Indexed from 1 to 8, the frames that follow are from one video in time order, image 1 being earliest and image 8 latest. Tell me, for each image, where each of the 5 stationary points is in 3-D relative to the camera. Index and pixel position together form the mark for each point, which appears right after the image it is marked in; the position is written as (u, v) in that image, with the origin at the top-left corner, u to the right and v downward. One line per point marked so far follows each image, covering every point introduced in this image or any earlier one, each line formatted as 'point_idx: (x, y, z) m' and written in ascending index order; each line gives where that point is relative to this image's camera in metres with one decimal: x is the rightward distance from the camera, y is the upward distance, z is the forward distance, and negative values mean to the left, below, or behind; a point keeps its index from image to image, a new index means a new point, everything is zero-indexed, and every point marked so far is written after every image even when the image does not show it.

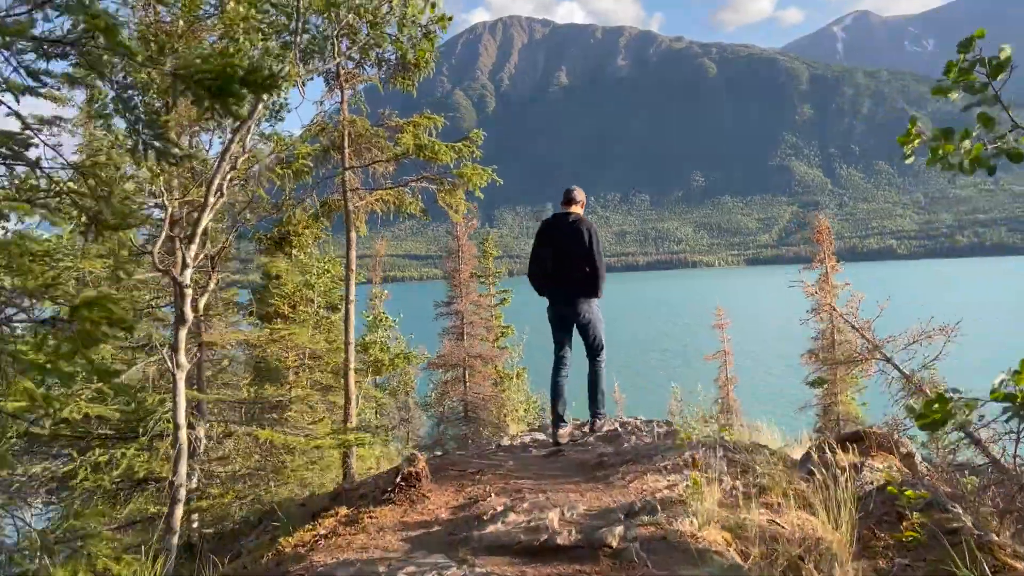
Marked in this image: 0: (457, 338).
0: (-1.3, -1.1, +19.5) m
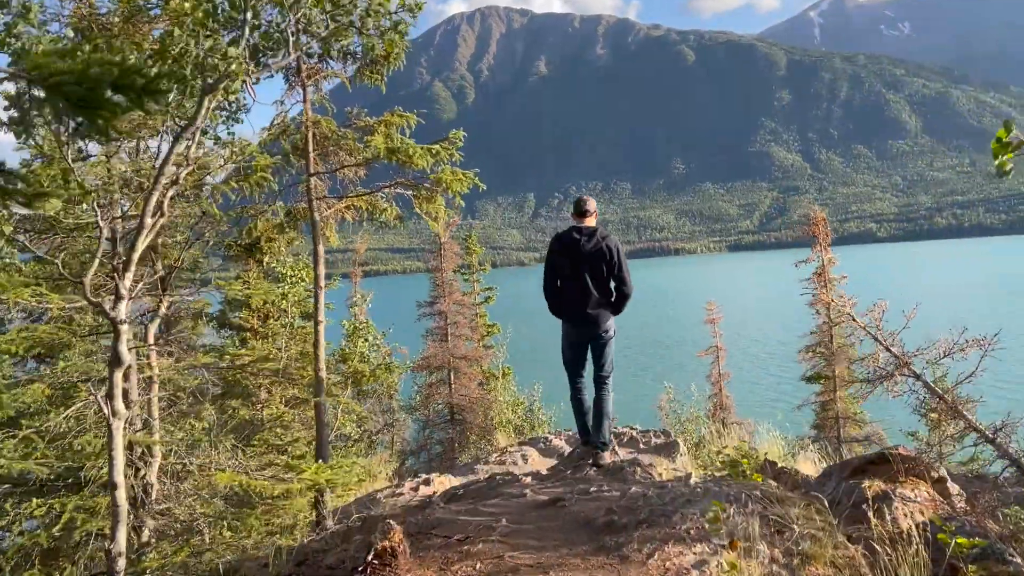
0: (-1.6, -1.1, +18.9) m
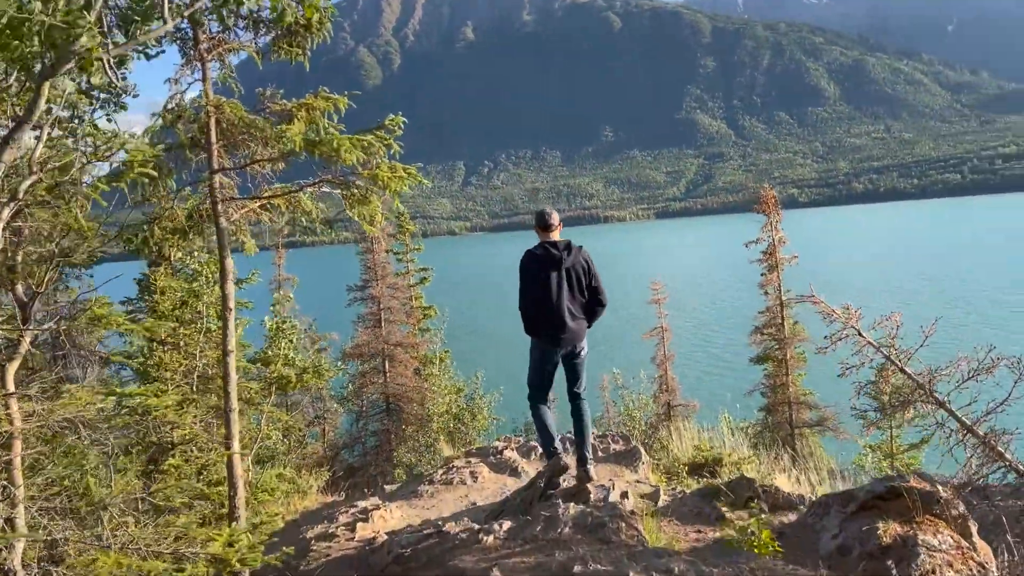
0: (-2.9, -0.8, +17.8) m
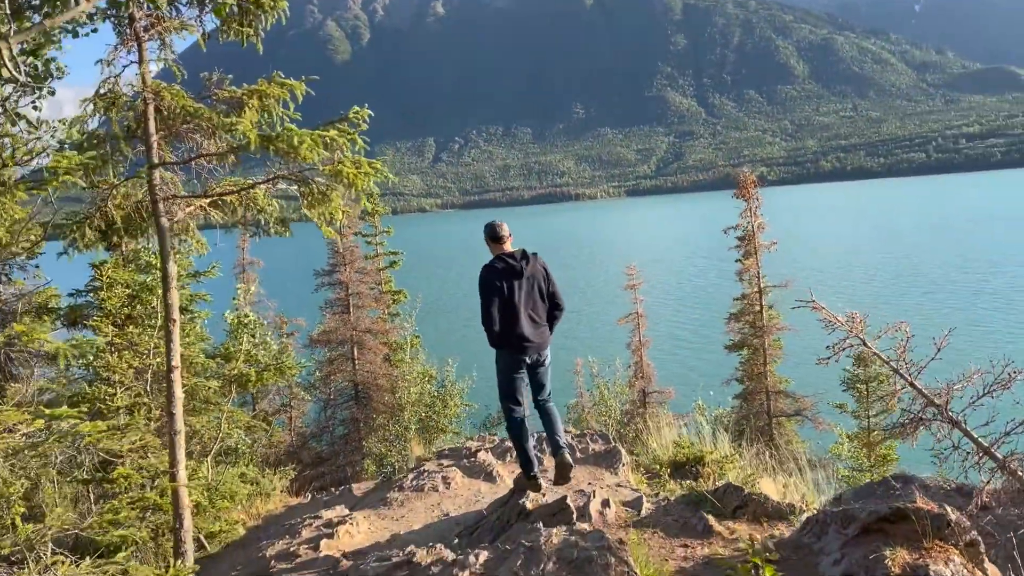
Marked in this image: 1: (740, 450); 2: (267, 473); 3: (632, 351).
0: (-3.5, -0.5, +17.3) m
1: (+2.6, -1.9, +9.7) m
2: (-2.9, -2.2, +10.0) m
3: (+2.5, -1.3, +17.5) m
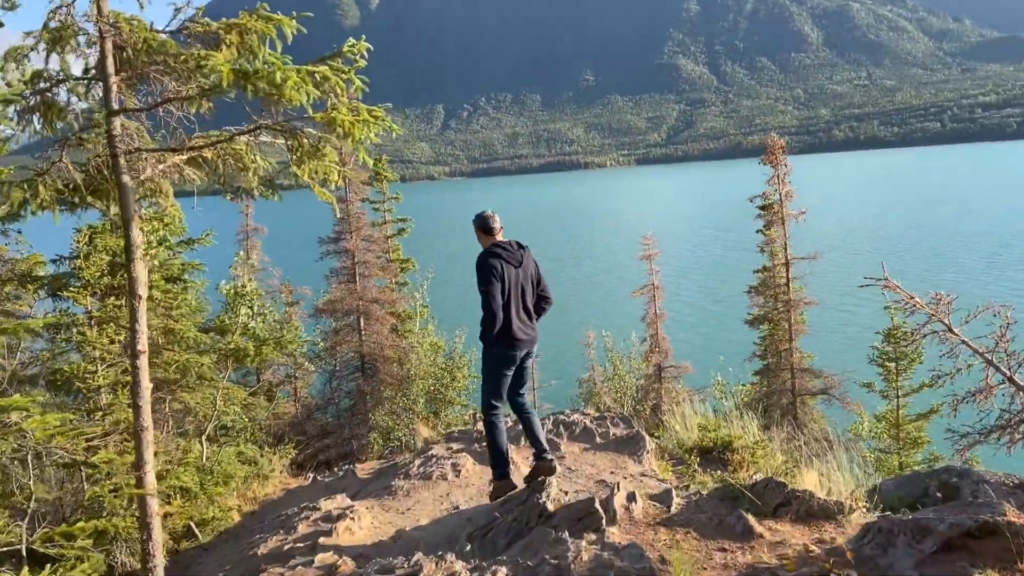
0: (-3.3, +0.2, +16.7) m
1: (+2.8, -1.6, +9.1) m
2: (-2.8, -1.9, +9.5) m
3: (+2.7, -0.7, +16.8) m
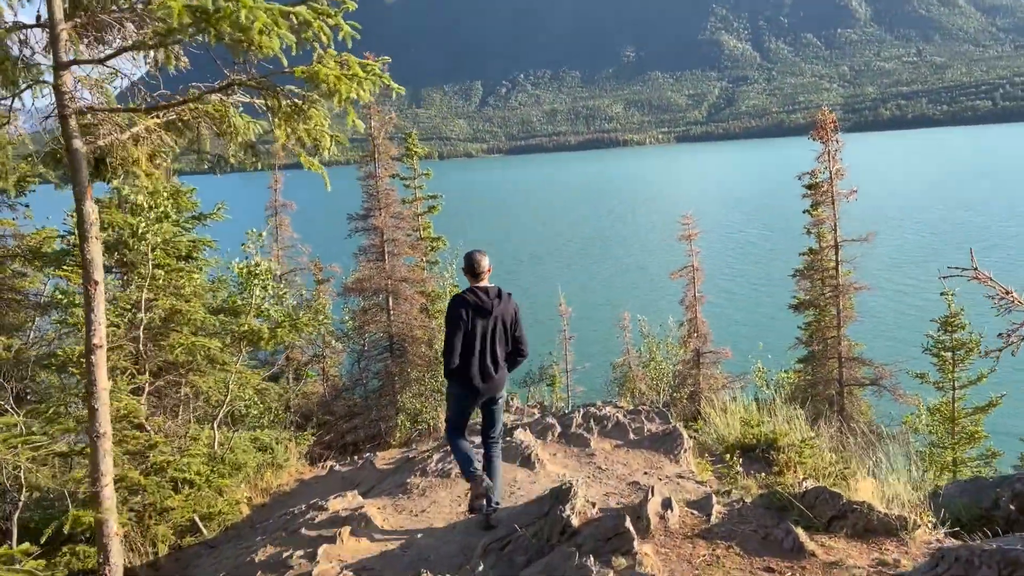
0: (-2.6, +0.6, +16.3) m
1: (+3.1, -1.4, +8.5) m
2: (-2.5, -1.6, +9.1) m
3: (+3.3, -0.4, +16.2) m
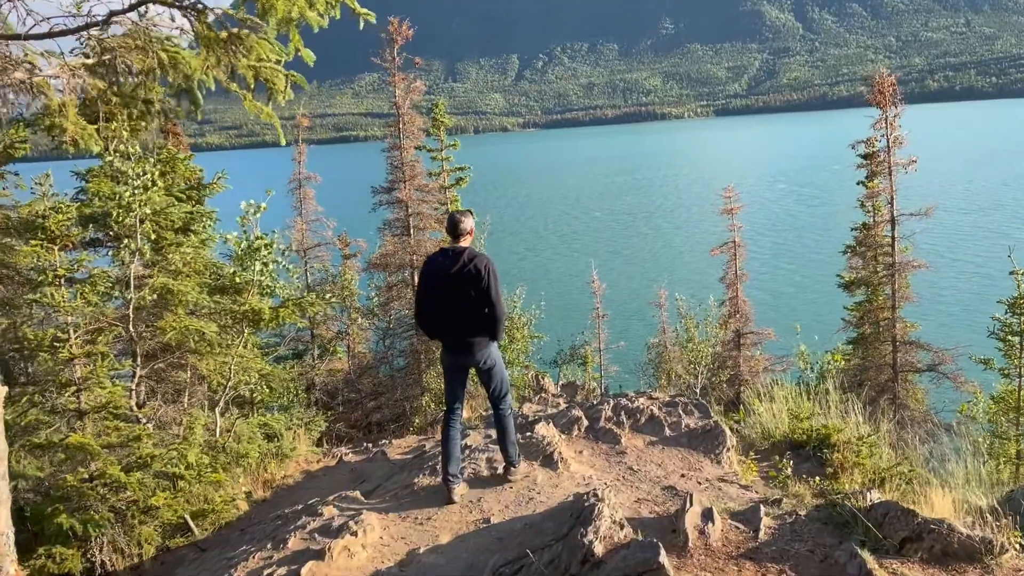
0: (-2.0, +1.0, +15.7) m
1: (+3.3, -1.3, +7.7) m
2: (-2.2, -1.4, +8.6) m
3: (+3.9, +0.1, +15.3) m
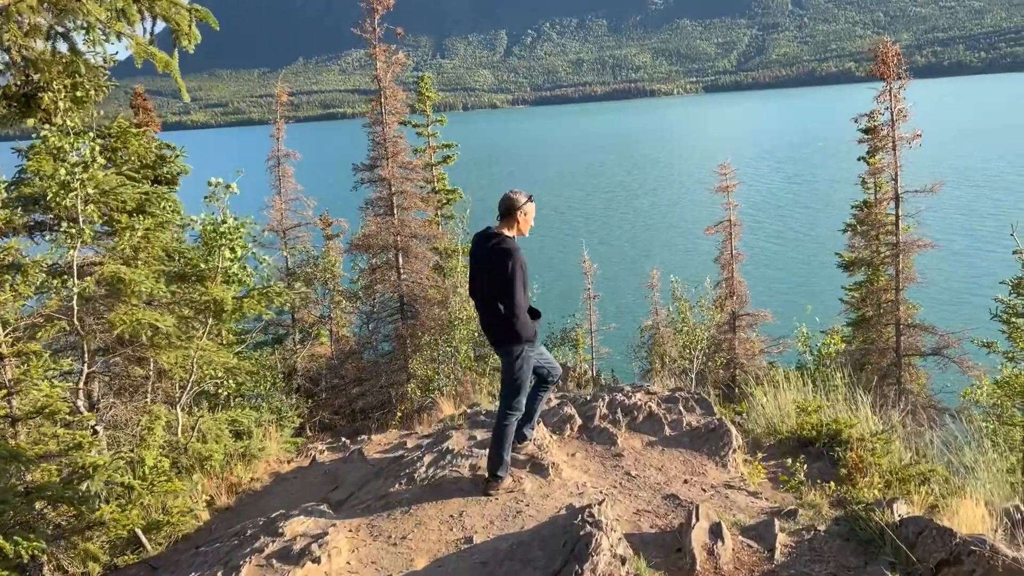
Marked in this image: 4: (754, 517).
0: (-2.3, +1.4, +15.0) m
1: (+3.2, -1.1, +7.2) m
2: (-2.3, -1.3, +8.0) m
3: (+3.7, +0.4, +14.8) m
4: (+1.3, -1.2, +4.5) m
